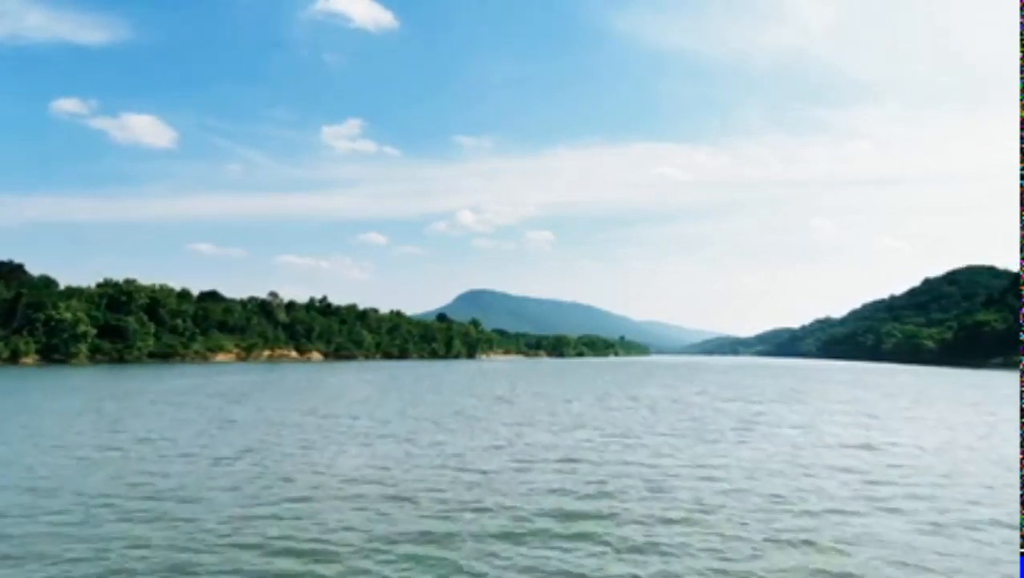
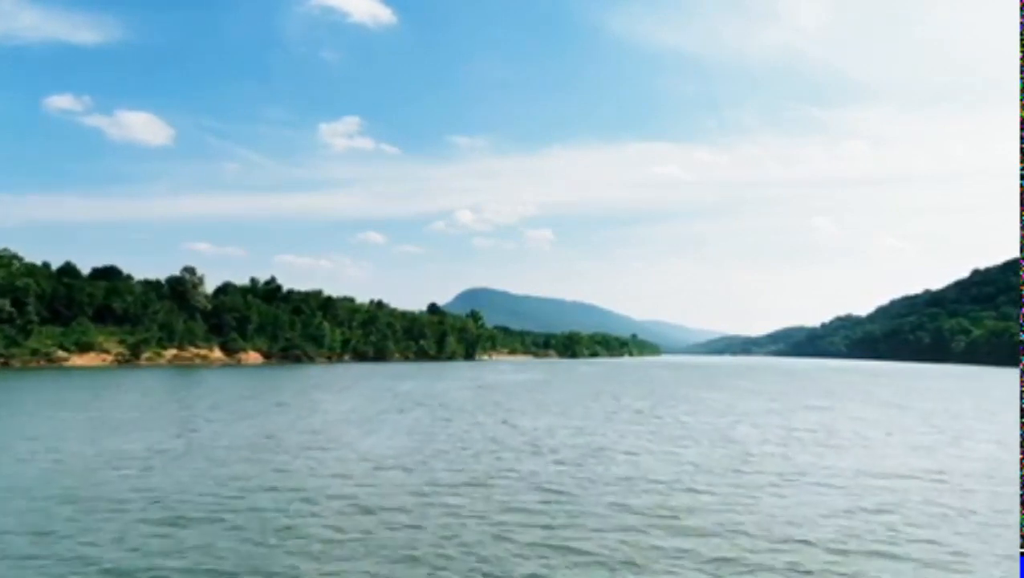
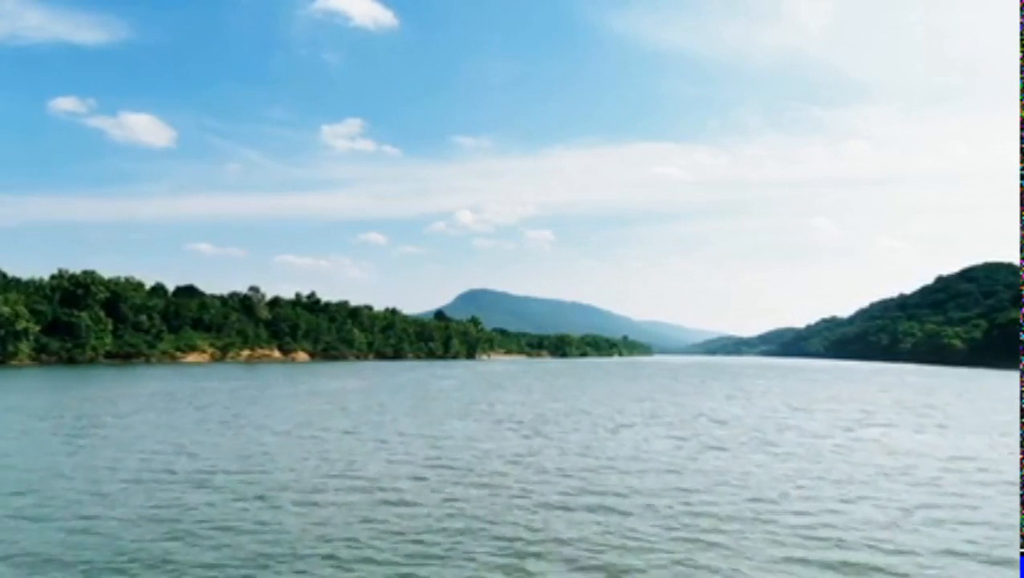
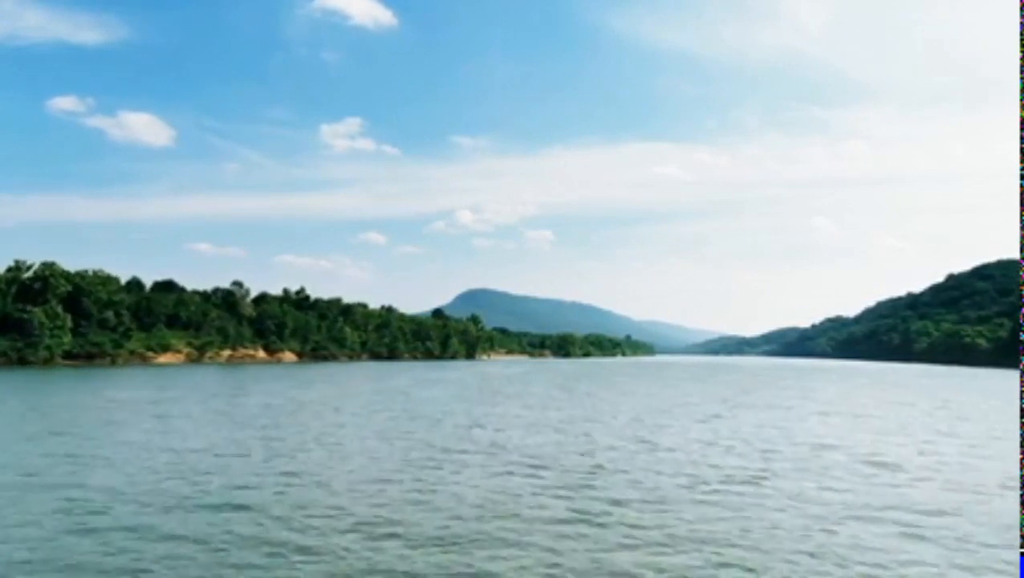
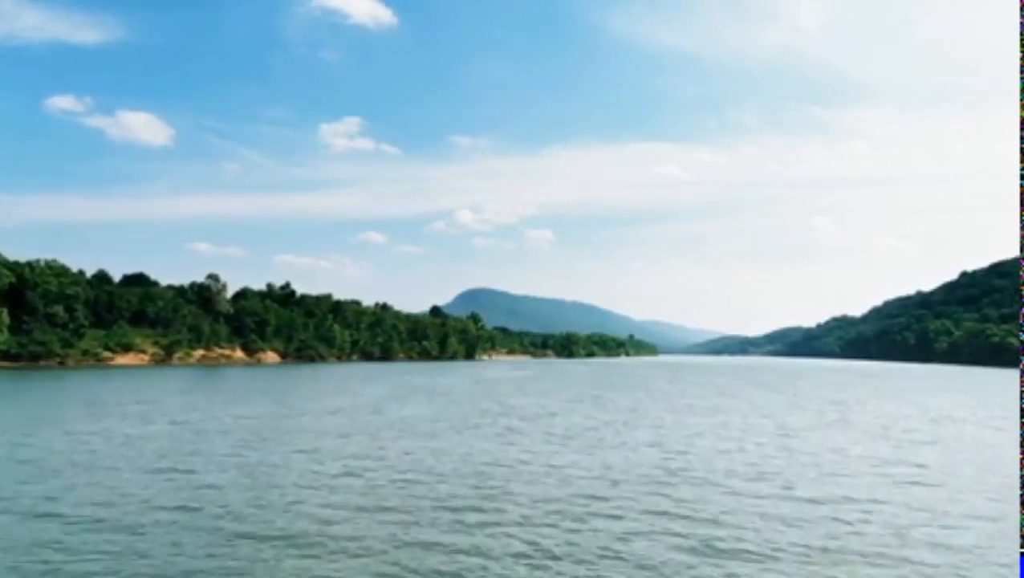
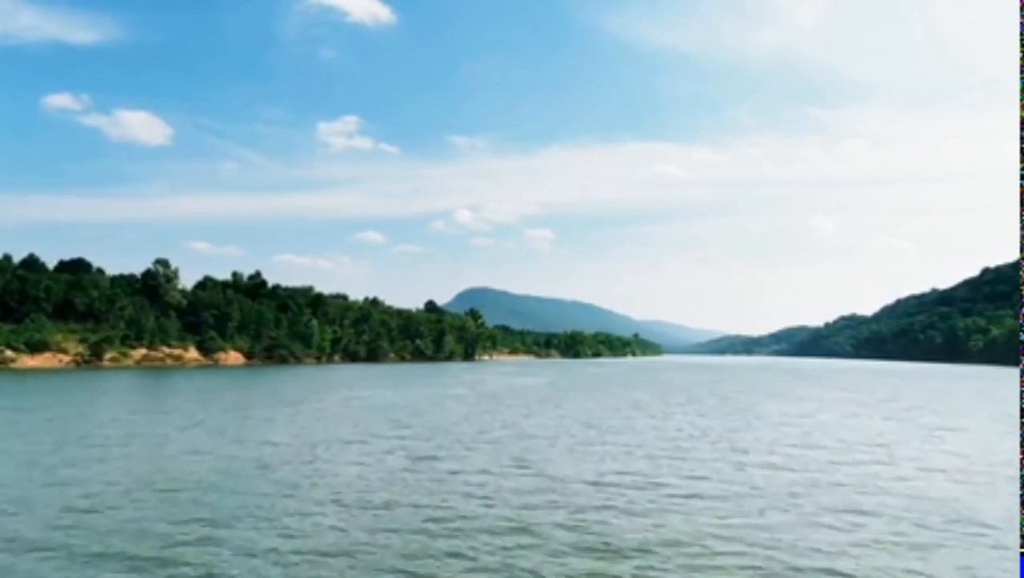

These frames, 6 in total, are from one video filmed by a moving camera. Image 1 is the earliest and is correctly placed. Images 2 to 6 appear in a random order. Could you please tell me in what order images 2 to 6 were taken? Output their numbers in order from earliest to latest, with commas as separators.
3, 4, 5, 2, 6
